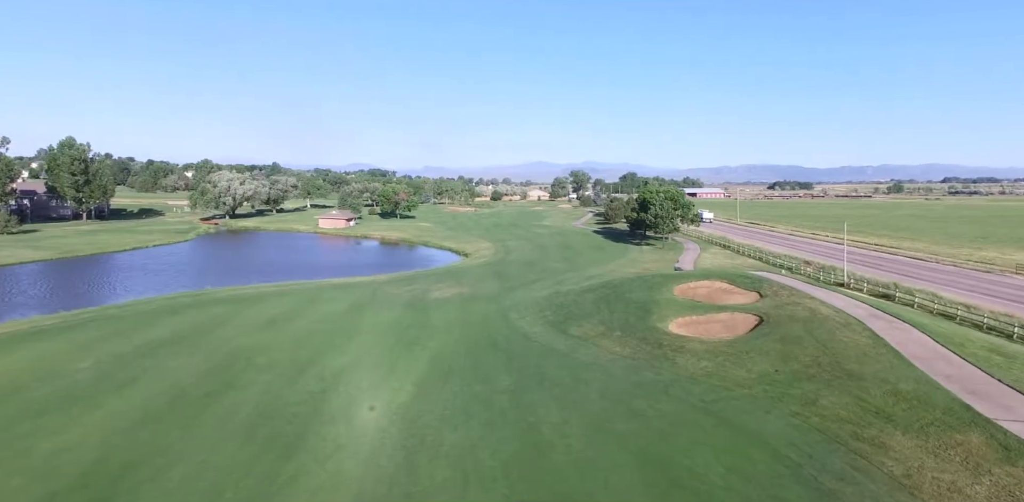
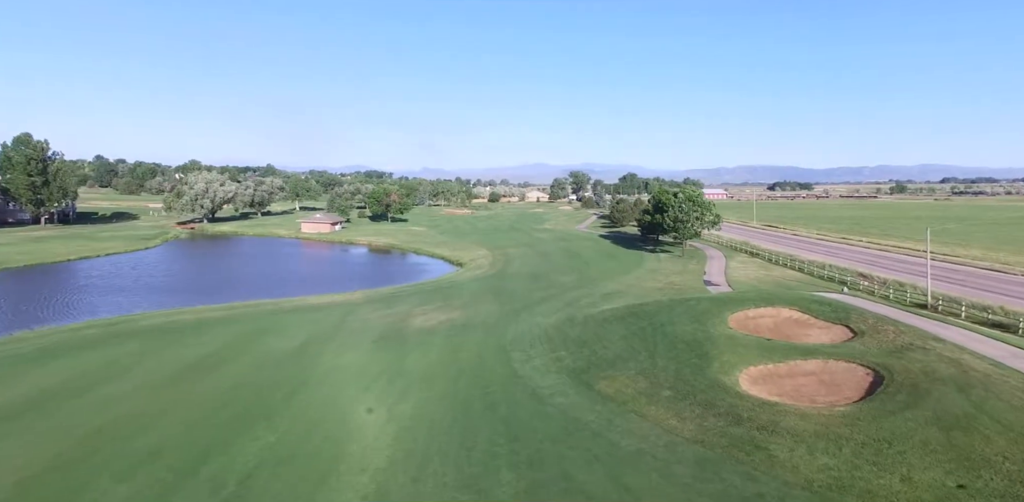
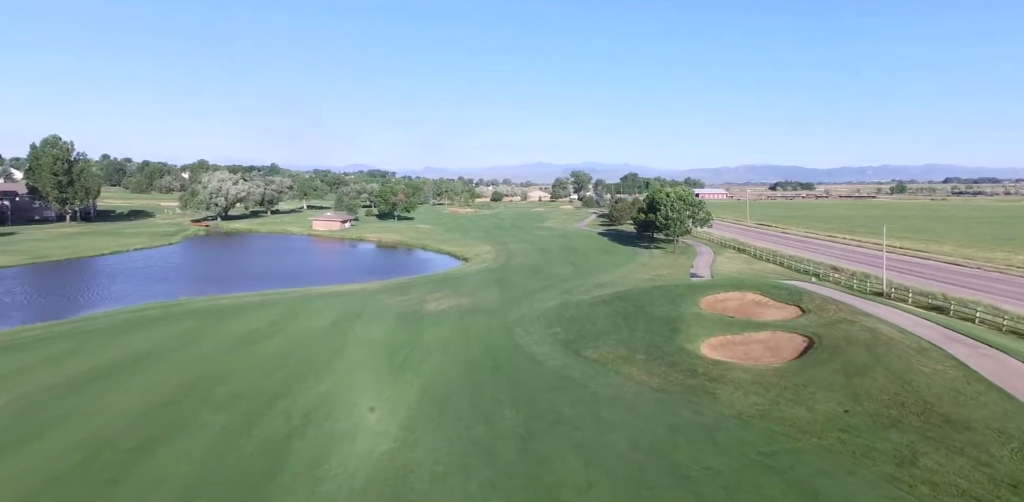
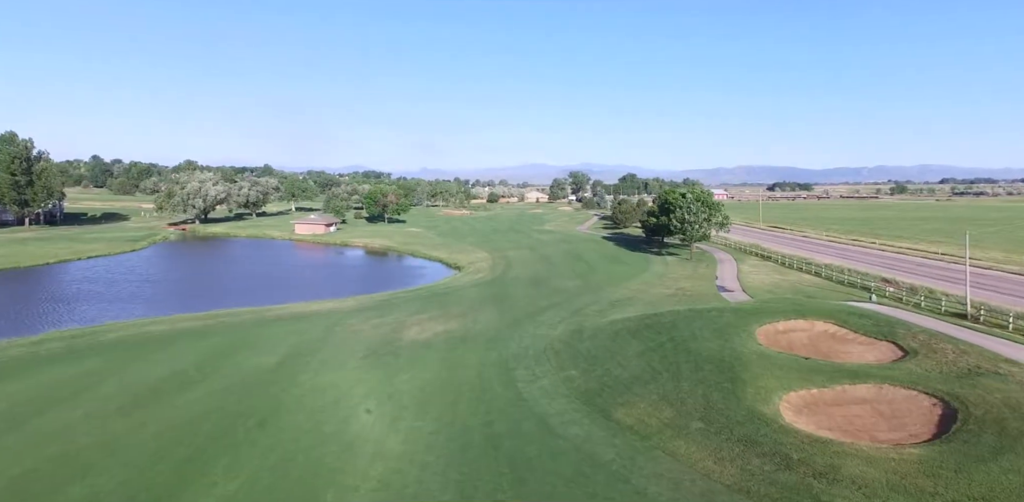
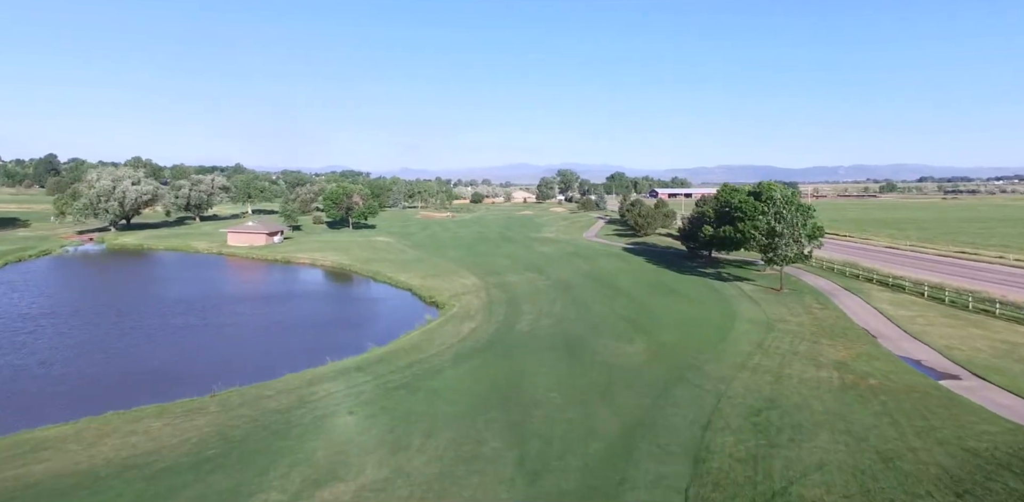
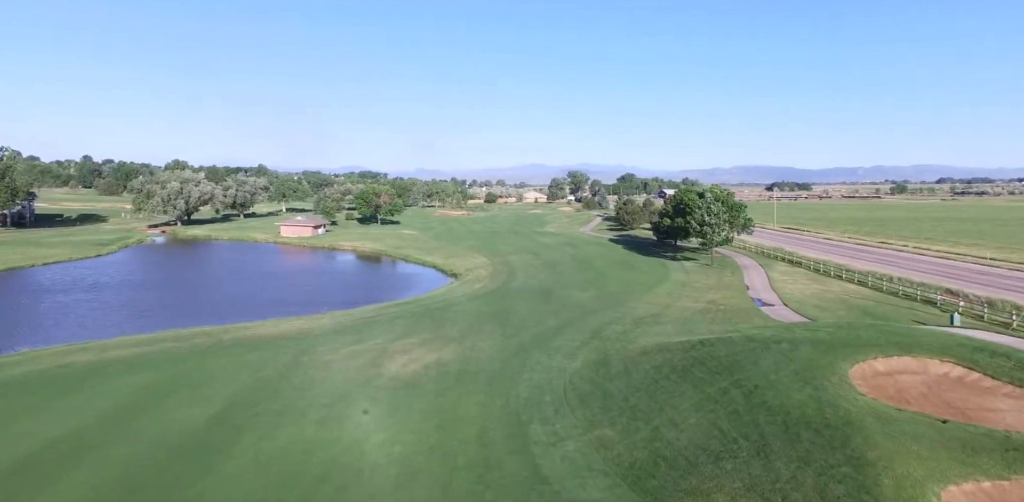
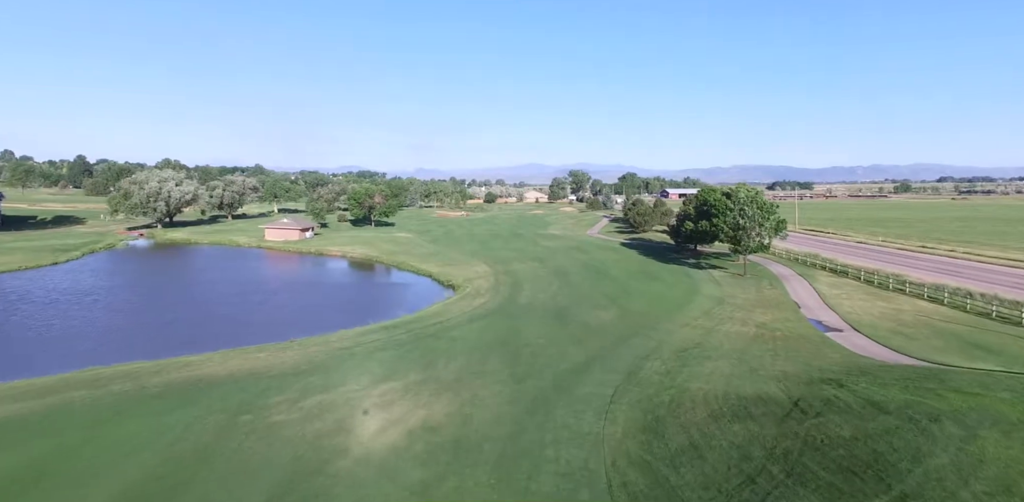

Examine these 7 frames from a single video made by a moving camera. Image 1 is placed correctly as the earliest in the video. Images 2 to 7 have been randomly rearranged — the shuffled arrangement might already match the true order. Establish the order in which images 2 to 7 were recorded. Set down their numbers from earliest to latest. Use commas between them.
3, 2, 4, 6, 7, 5
